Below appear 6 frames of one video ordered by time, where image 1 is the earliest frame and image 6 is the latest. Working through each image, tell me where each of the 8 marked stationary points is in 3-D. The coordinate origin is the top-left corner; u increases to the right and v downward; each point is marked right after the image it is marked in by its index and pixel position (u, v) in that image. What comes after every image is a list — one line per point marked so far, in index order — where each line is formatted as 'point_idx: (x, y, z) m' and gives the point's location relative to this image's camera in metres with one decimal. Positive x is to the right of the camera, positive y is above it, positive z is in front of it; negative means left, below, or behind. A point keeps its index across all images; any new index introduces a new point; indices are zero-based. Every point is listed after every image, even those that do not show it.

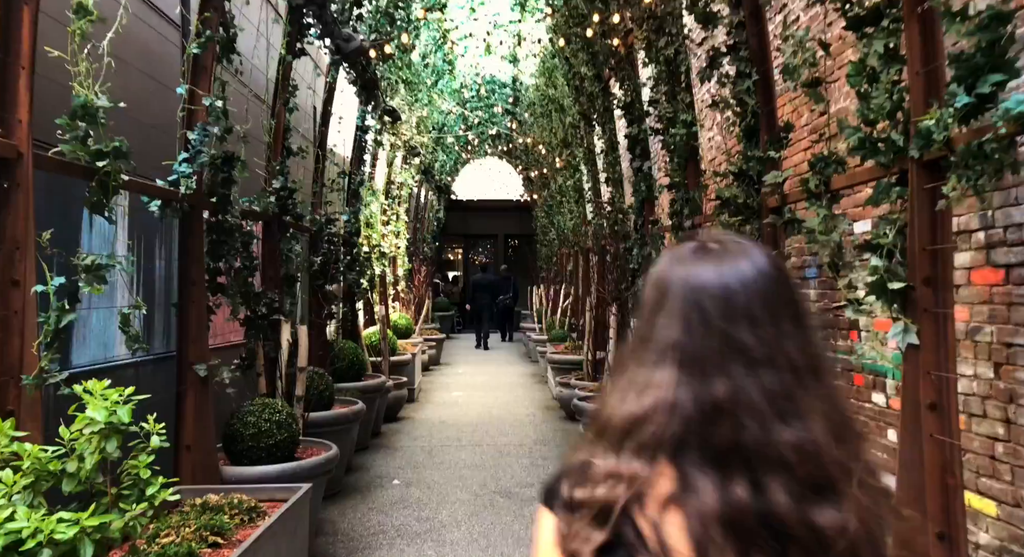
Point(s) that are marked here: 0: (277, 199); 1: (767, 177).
0: (-1.4, +0.5, +4.7) m
1: (+1.1, +0.4, +3.3) m
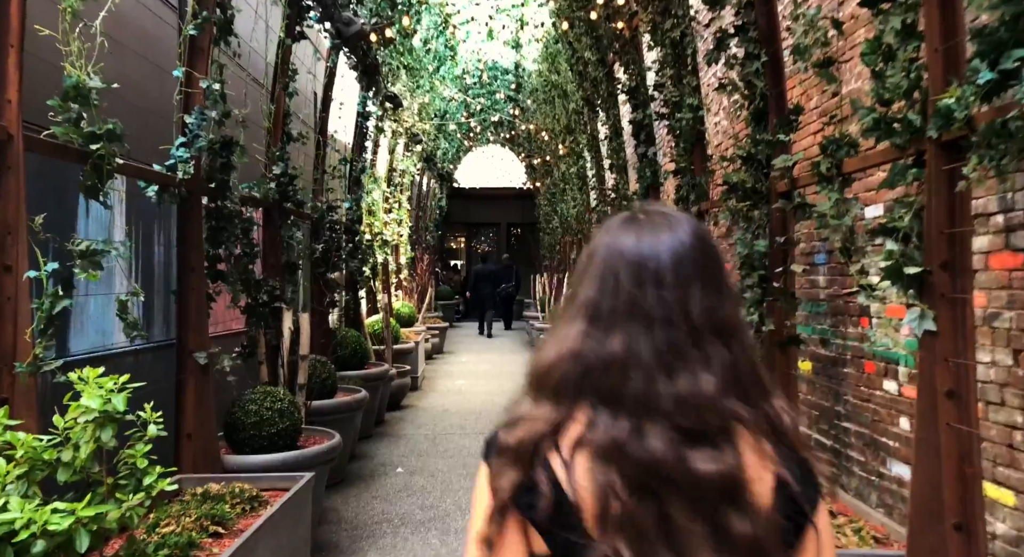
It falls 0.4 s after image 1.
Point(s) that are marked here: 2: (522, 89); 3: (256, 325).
0: (-1.4, +0.6, +4.7) m
1: (+1.1, +0.5, +3.2) m
2: (+0.2, +3.3, +13.3) m
3: (-1.4, -0.2, +4.2) m
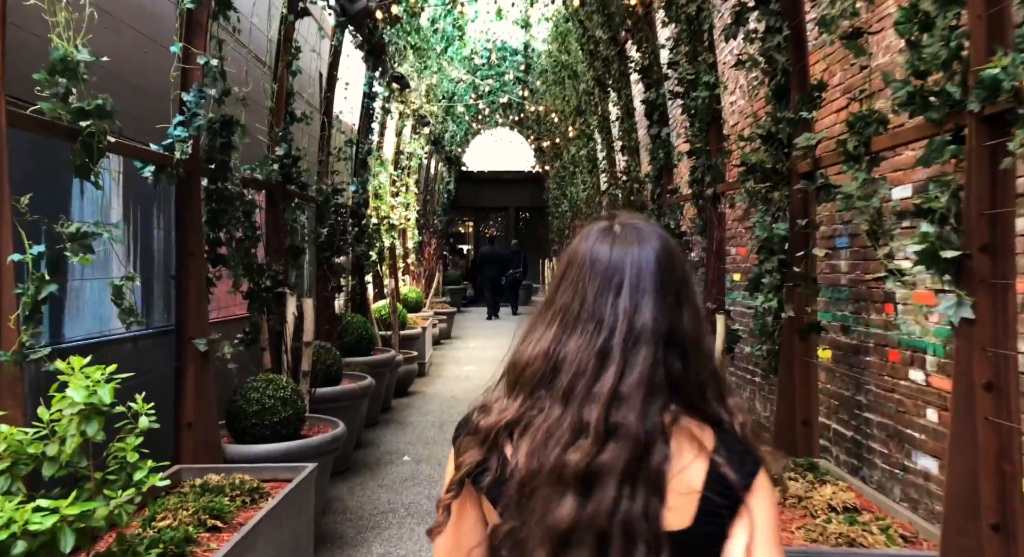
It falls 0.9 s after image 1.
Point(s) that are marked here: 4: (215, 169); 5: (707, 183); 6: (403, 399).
0: (-1.4, +0.7, +4.5) m
1: (+1.1, +0.6, +3.1) m
2: (+0.3, +3.5, +13.1) m
3: (-1.3, -0.2, +4.1) m
4: (-1.4, +0.5, +3.6) m
5: (+1.1, +0.6, +4.6) m
6: (-1.1, -1.2, +7.5) m
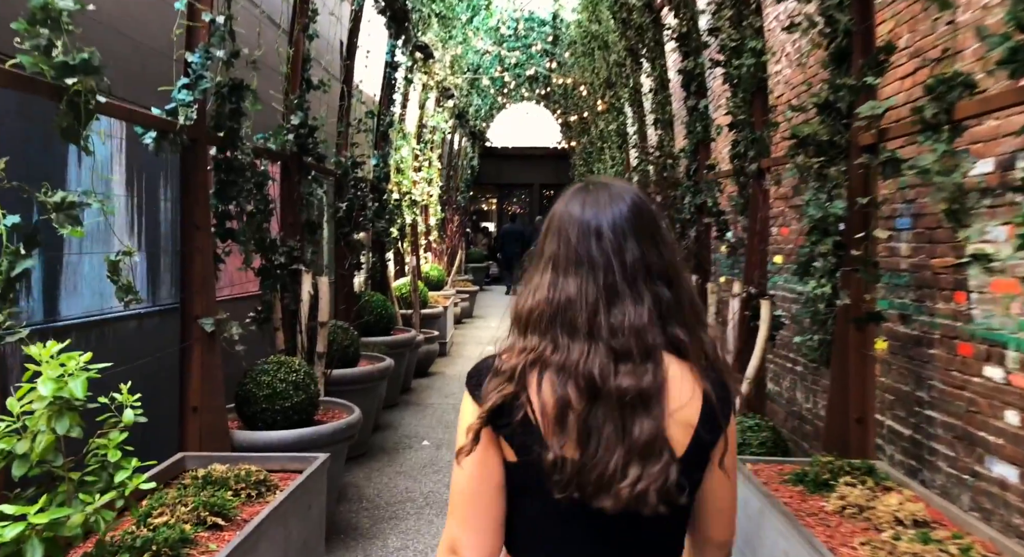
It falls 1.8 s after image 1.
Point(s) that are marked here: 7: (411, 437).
0: (-1.2, +0.8, +4.3) m
1: (+1.3, +0.6, +2.8) m
2: (+0.8, +3.9, +12.8) m
3: (-1.2, 0.0, +3.9) m
4: (-1.2, +0.6, +3.3) m
5: (+1.3, +0.7, +4.2) m
6: (-0.8, -1.0, +7.3) m
7: (-0.7, -1.1, +5.3) m
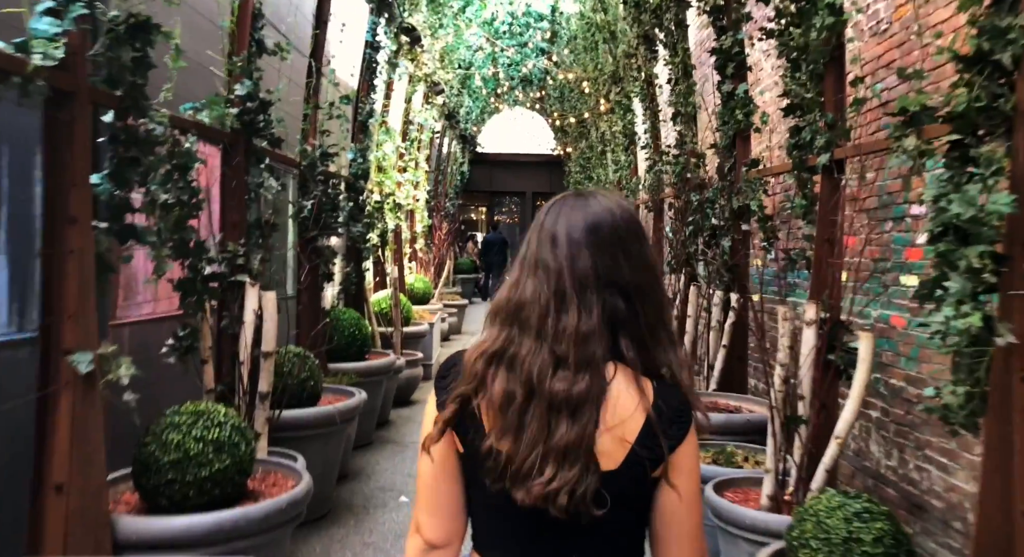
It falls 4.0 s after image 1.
0: (-1.2, +0.7, +3.3) m
1: (+1.3, +0.5, +1.9) m
2: (+0.7, +3.7, +11.9) m
3: (-1.2, -0.1, +2.9) m
4: (-1.2, +0.6, +2.4) m
5: (+1.3, +0.6, +3.3) m
6: (-0.9, -1.1, +6.3) m
7: (-0.7, -1.2, +4.3) m
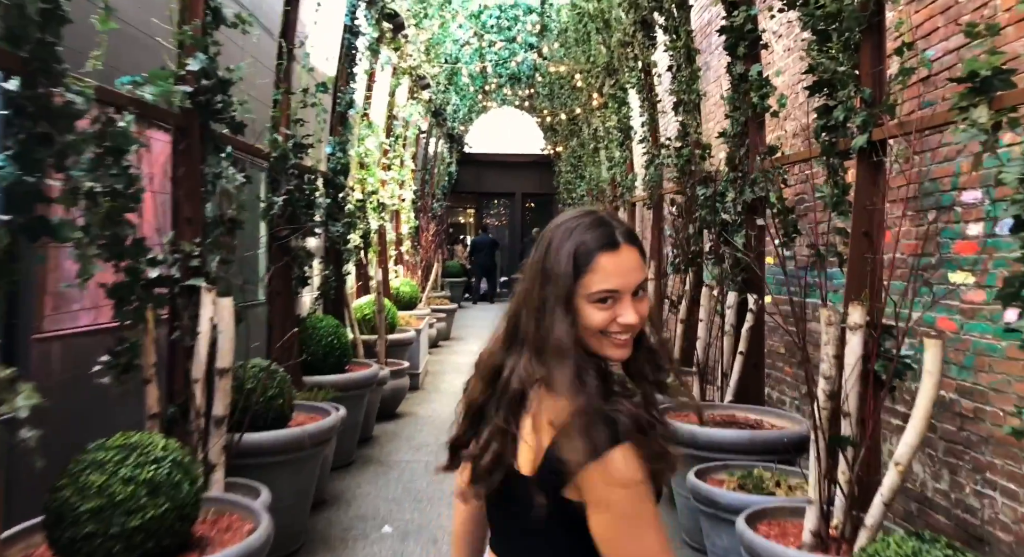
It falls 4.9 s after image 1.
0: (-1.2, +0.7, +2.9) m
1: (+1.3, +0.6, +1.4) m
2: (+0.5, +3.6, +11.5) m
3: (-1.2, -0.1, +2.5) m
4: (-1.2, +0.5, +1.9) m
5: (+1.3, +0.6, +2.9) m
6: (-0.9, -1.1, +5.9) m
7: (-0.7, -1.2, +3.8) m
